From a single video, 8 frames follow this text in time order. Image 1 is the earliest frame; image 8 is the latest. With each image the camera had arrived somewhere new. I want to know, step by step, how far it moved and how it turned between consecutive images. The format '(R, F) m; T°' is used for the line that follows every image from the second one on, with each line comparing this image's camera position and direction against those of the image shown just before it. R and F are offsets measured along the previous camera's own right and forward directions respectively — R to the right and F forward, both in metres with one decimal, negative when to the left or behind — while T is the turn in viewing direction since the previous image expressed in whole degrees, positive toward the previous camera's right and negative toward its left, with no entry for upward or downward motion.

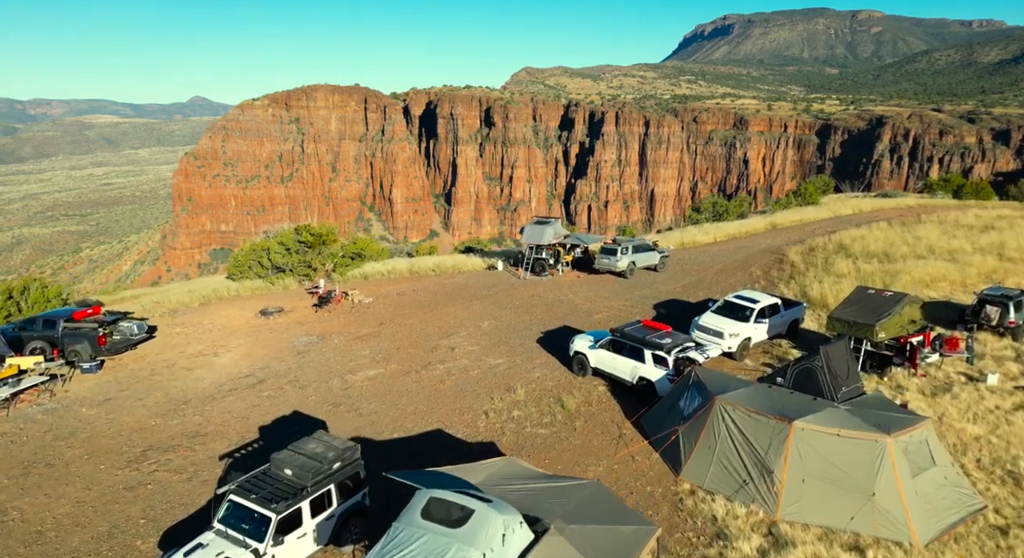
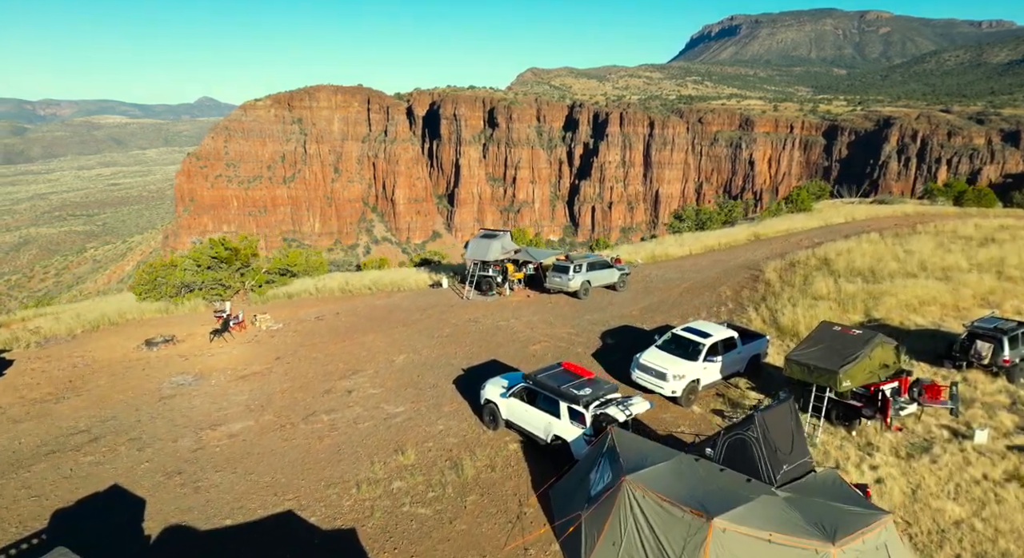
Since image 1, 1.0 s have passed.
(+2.1, +2.3) m; 0°
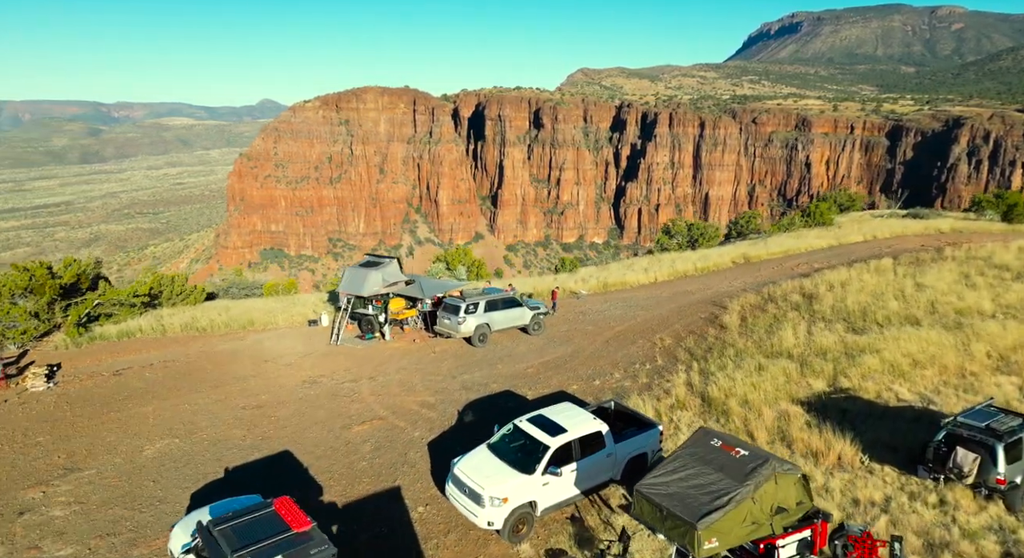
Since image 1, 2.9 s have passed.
(+4.5, +4.3) m; -3°
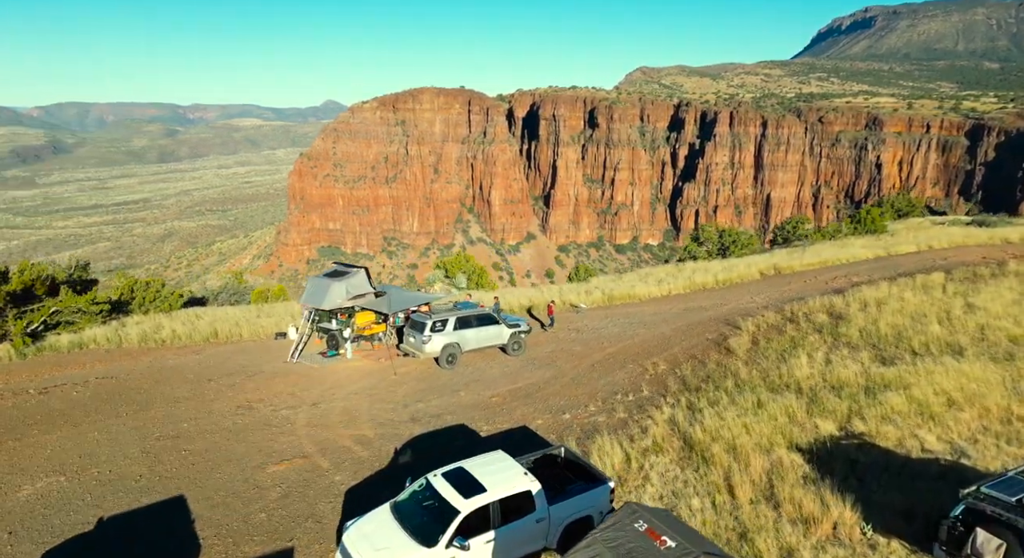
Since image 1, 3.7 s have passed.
(+2.0, +1.8) m; -4°
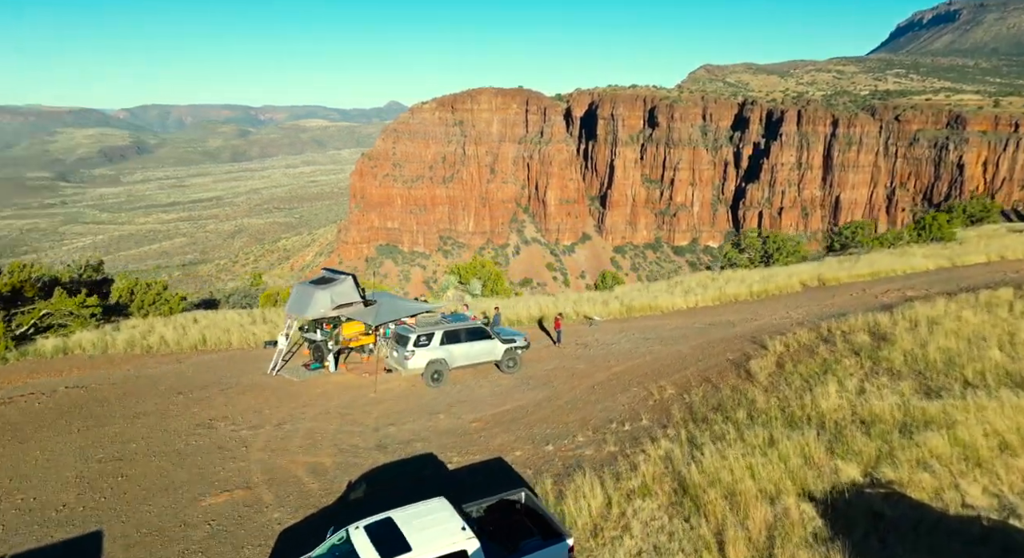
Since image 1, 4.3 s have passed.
(+1.5, +1.3) m; -5°
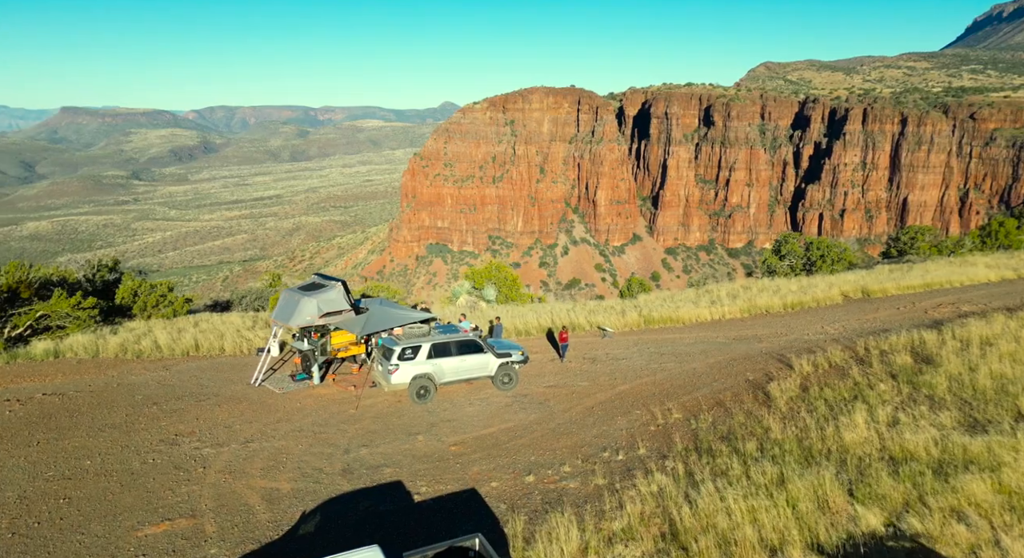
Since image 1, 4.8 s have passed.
(+1.2, +1.1) m; -4°
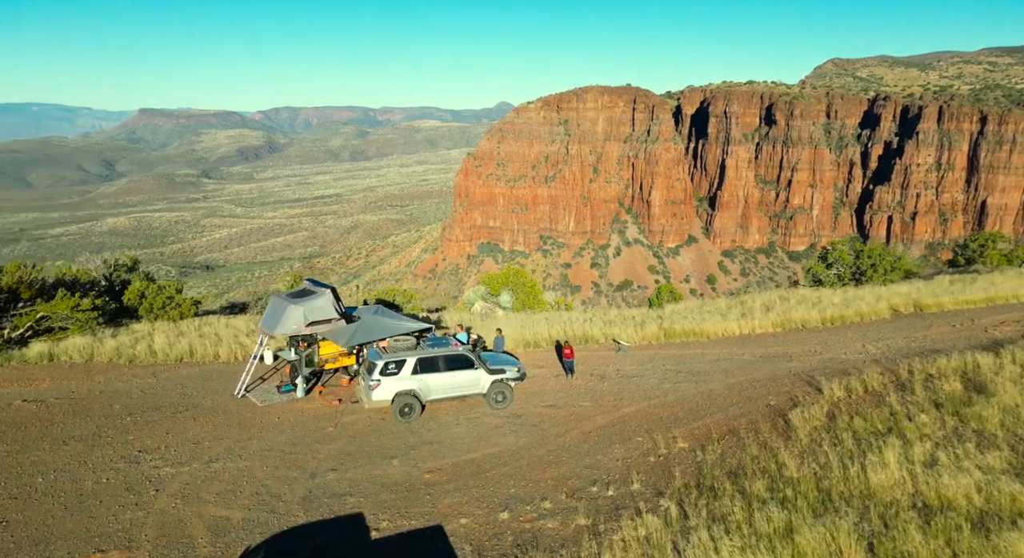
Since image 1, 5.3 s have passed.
(+1.2, +1.1) m; -4°
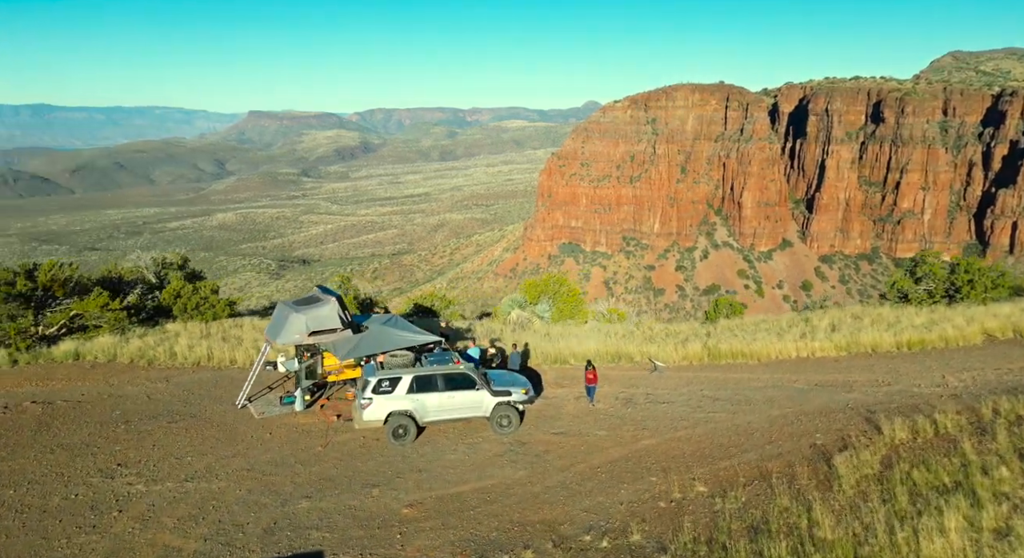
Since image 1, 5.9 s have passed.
(+1.5, +1.2) m; -7°
